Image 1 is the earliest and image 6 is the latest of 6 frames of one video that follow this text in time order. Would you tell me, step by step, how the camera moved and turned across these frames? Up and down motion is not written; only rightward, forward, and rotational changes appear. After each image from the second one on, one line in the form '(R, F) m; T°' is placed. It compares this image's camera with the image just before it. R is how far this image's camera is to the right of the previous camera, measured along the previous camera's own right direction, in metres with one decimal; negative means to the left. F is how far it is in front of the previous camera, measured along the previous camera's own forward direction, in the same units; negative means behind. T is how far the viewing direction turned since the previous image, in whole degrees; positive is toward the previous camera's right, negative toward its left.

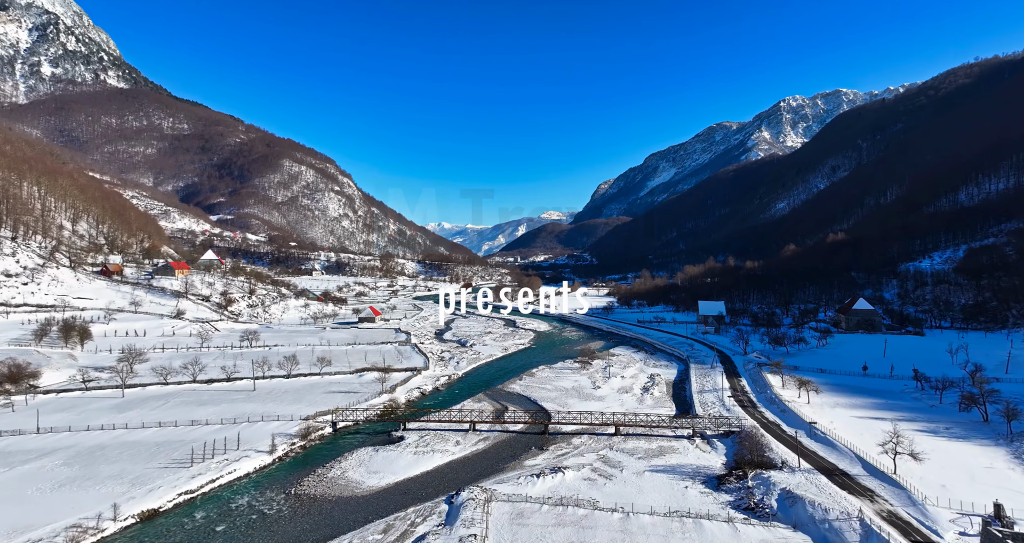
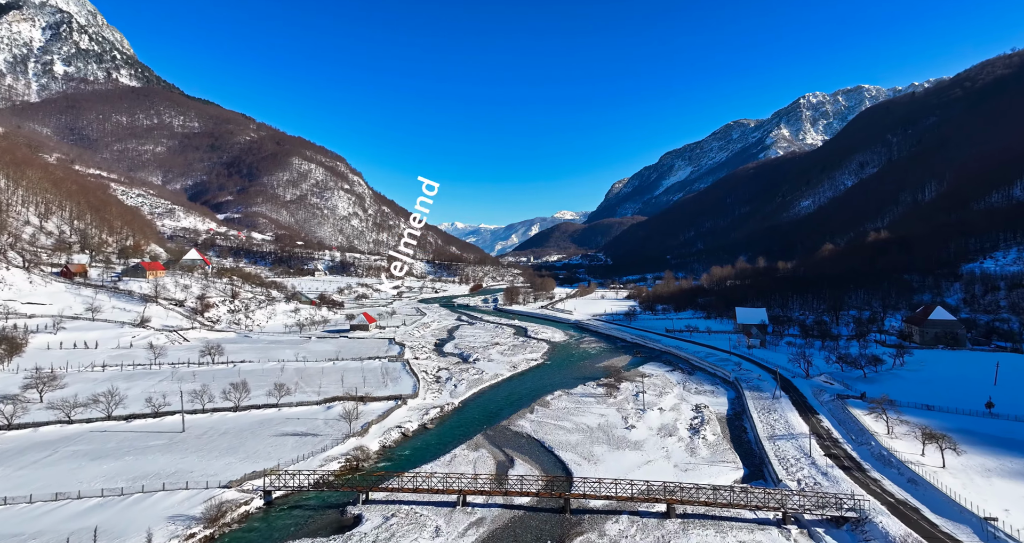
(+0.2, +6.1) m; -1°
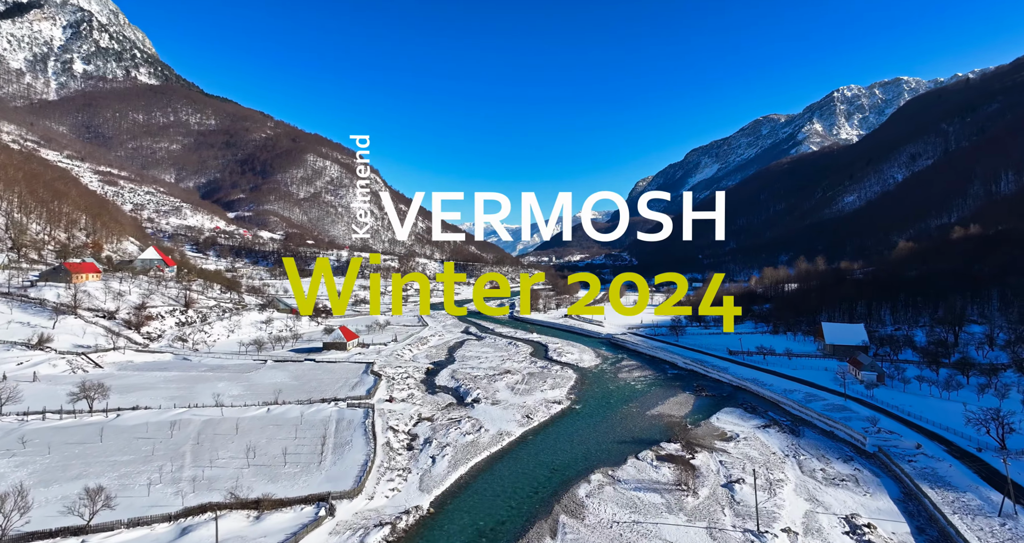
(+0.4, +10.5) m; -2°
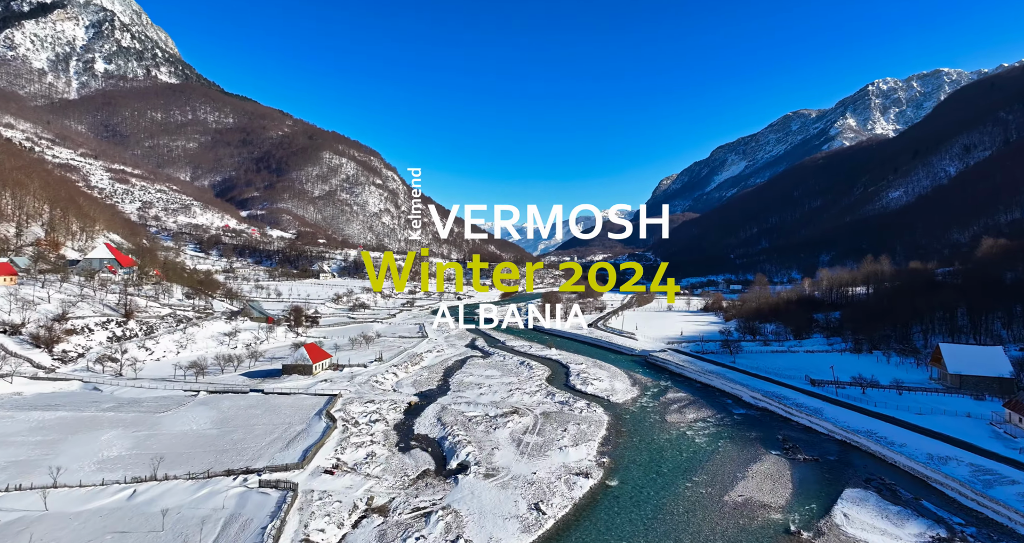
(+0.6, +8.5) m; -2°
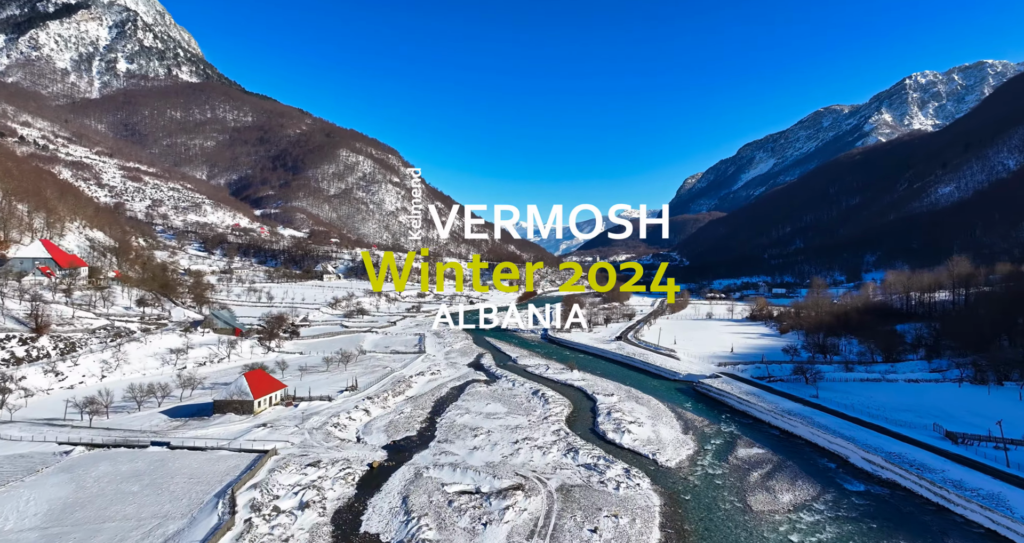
(+0.6, +7.9) m; -2°
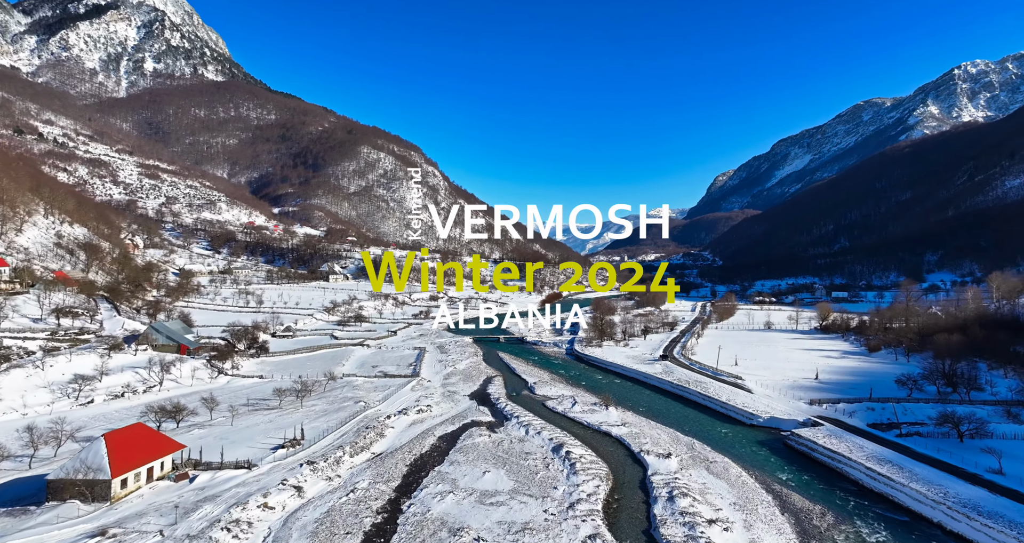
(+0.5, +8.7) m; -3°
